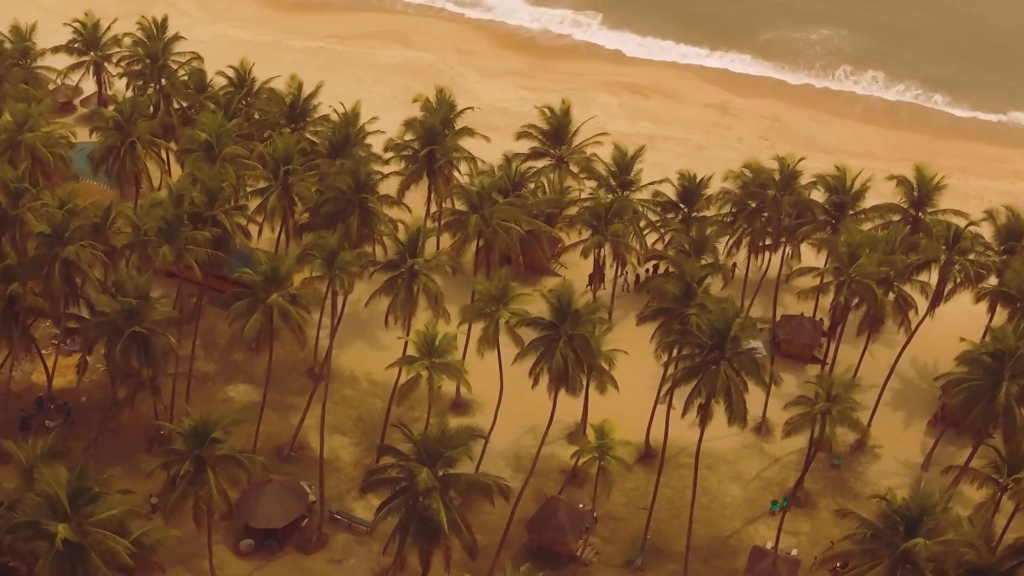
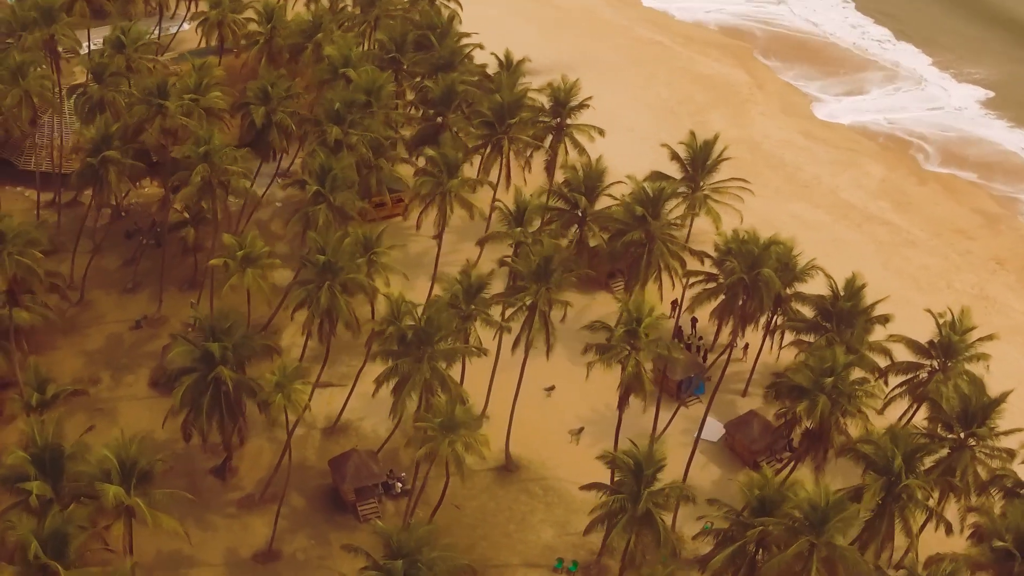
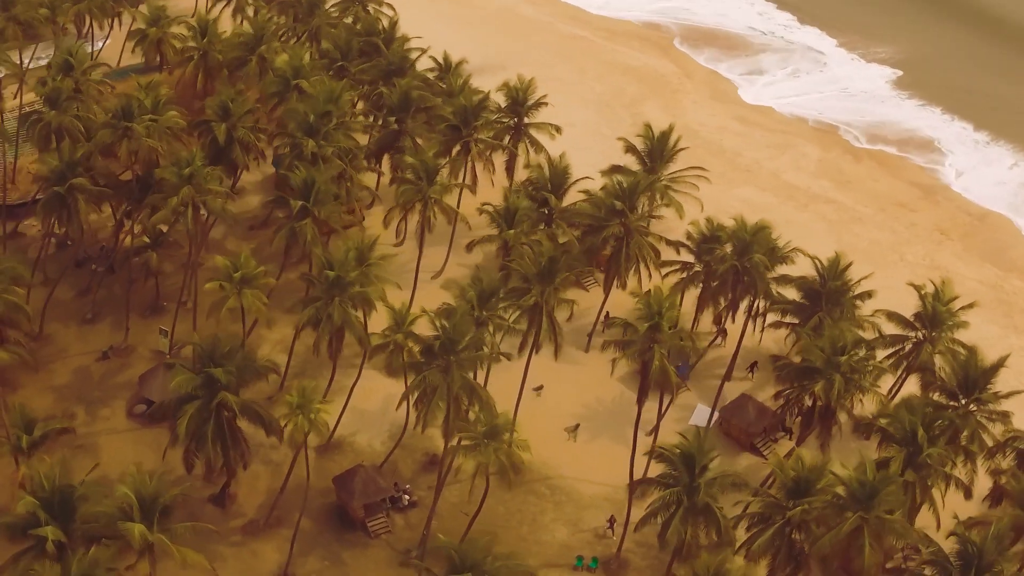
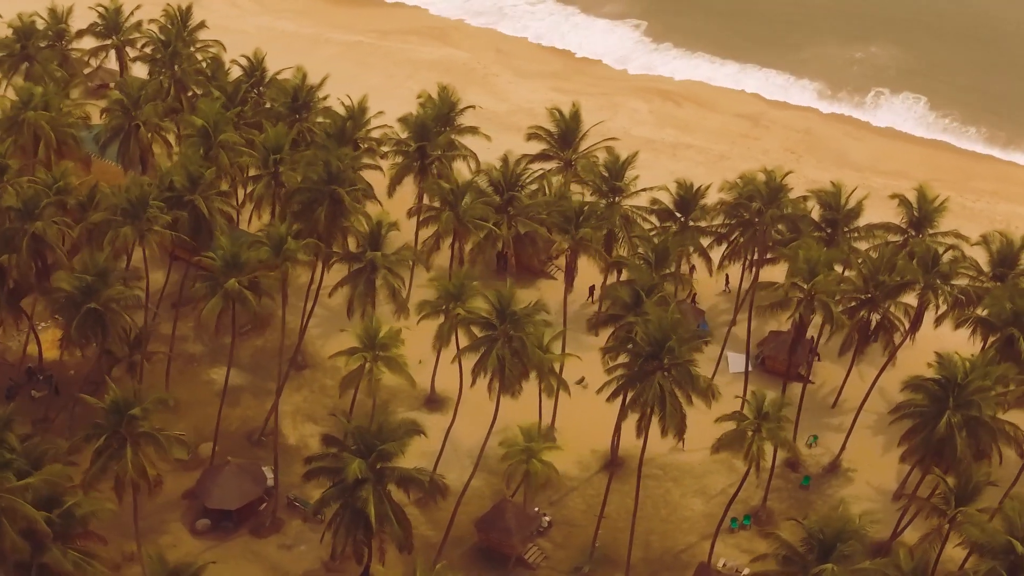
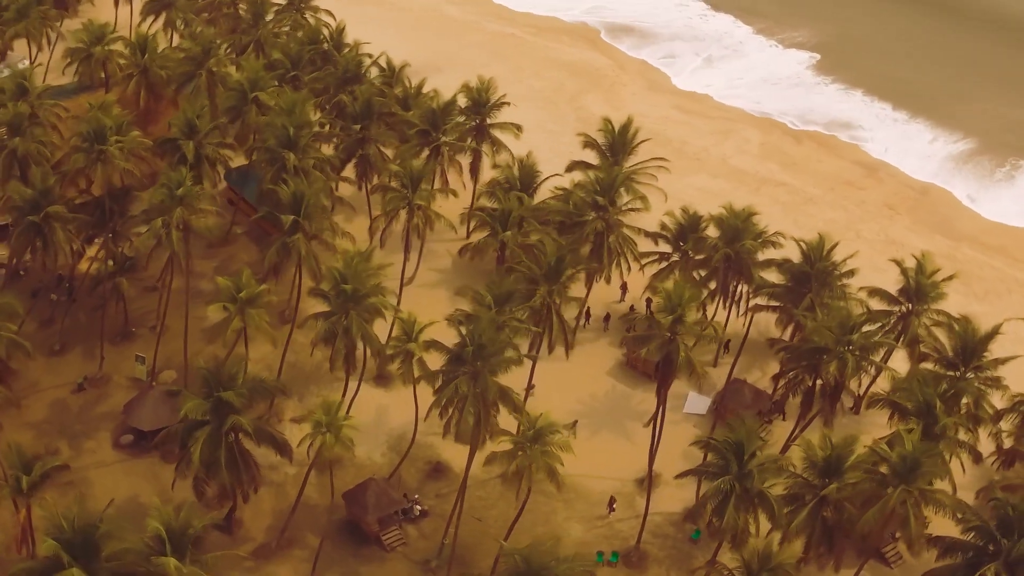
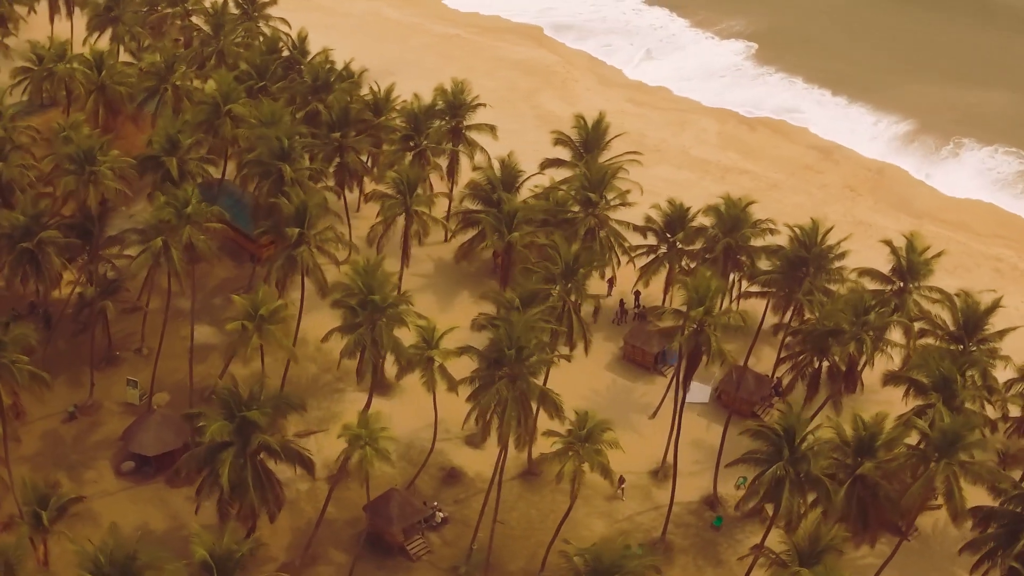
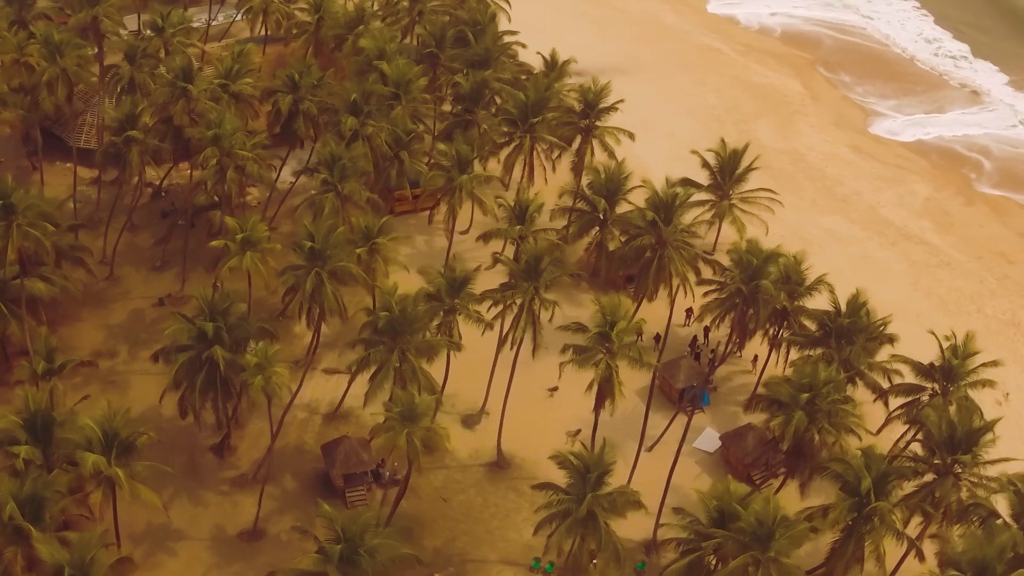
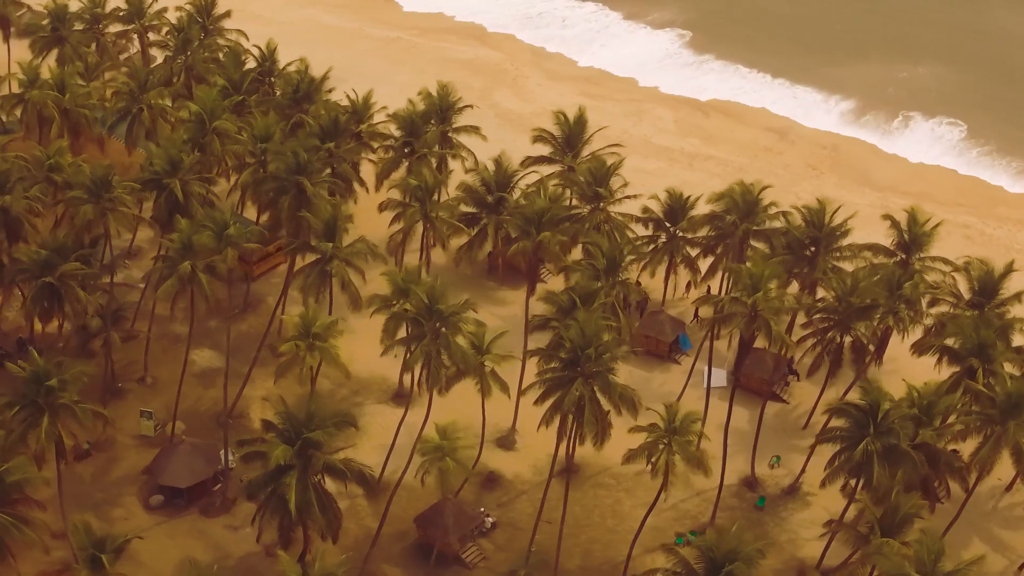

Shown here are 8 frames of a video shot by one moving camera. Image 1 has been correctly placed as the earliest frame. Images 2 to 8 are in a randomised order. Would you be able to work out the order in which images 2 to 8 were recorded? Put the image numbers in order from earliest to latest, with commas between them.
4, 8, 6, 5, 3, 2, 7
